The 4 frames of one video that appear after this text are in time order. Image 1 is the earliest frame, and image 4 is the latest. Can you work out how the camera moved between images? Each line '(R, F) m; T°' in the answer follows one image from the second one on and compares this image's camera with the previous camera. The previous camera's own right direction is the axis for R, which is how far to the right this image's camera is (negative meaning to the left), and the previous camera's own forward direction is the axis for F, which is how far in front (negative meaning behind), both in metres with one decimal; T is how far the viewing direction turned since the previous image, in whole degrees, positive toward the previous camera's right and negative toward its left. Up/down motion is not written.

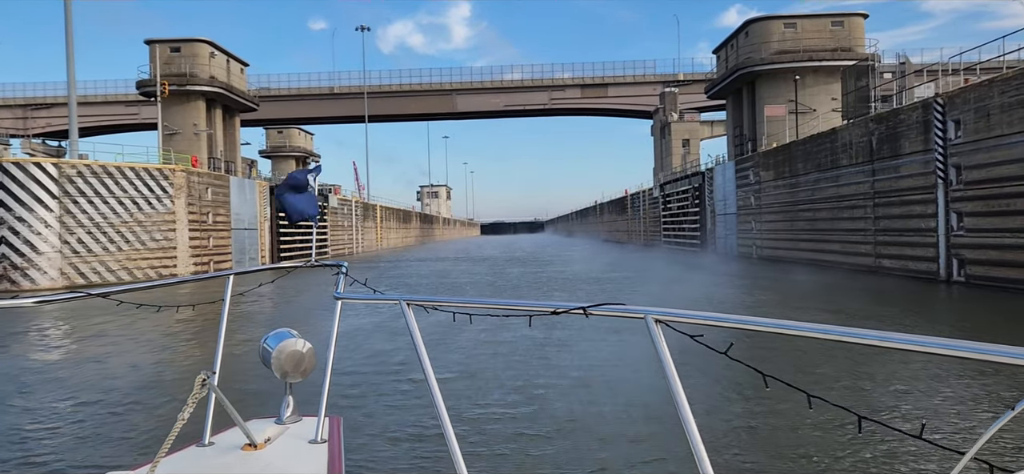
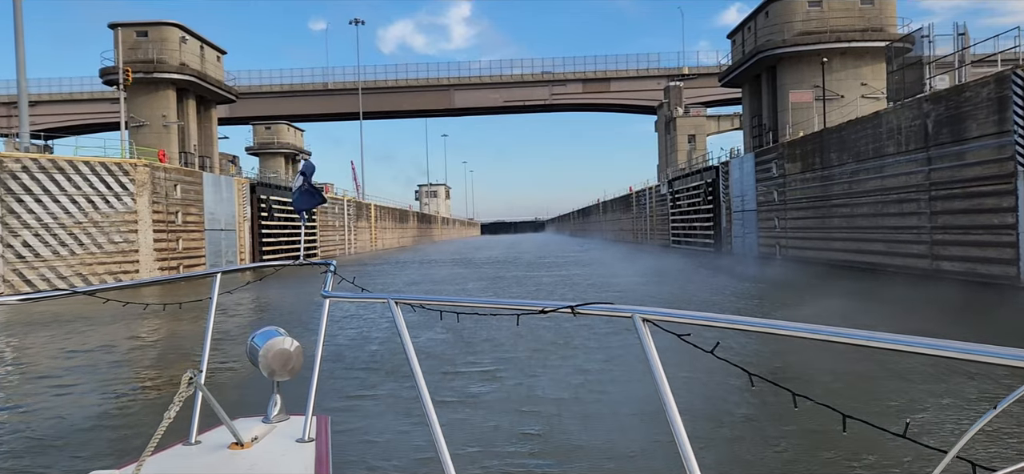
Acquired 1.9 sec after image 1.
(0.0, +0.7) m; 0°
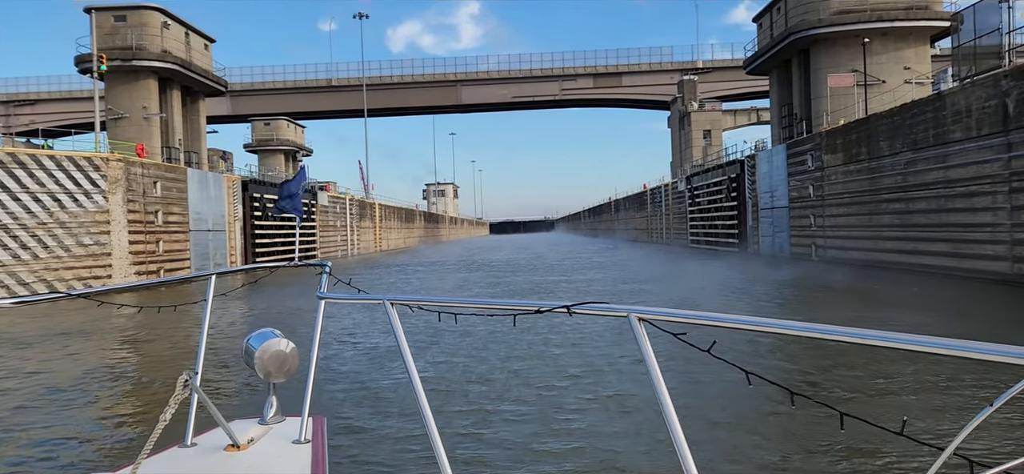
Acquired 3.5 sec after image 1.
(0.0, +0.6) m; -1°
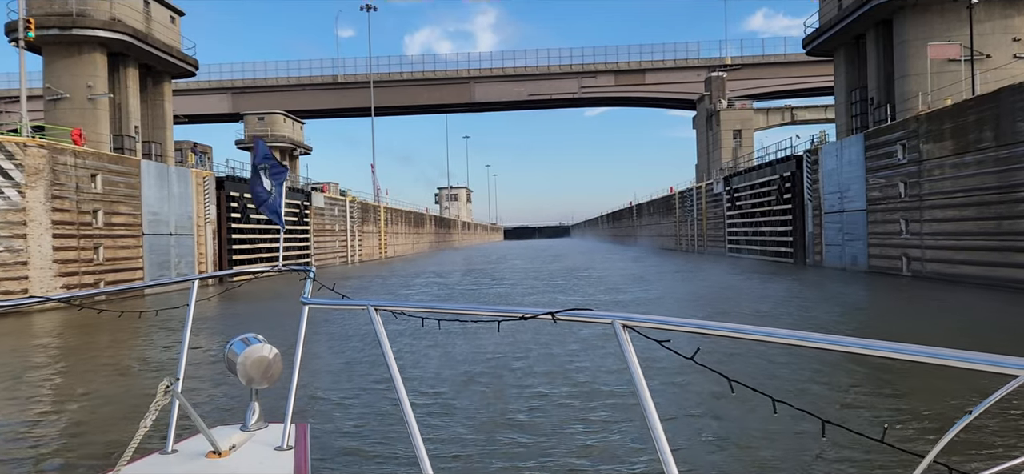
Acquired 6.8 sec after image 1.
(0.0, +1.2) m; -1°
